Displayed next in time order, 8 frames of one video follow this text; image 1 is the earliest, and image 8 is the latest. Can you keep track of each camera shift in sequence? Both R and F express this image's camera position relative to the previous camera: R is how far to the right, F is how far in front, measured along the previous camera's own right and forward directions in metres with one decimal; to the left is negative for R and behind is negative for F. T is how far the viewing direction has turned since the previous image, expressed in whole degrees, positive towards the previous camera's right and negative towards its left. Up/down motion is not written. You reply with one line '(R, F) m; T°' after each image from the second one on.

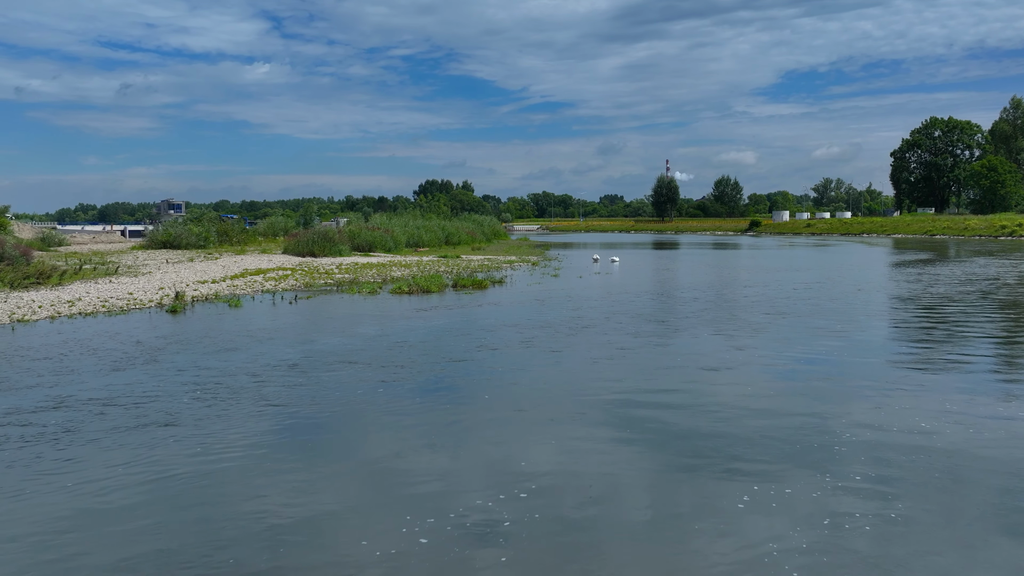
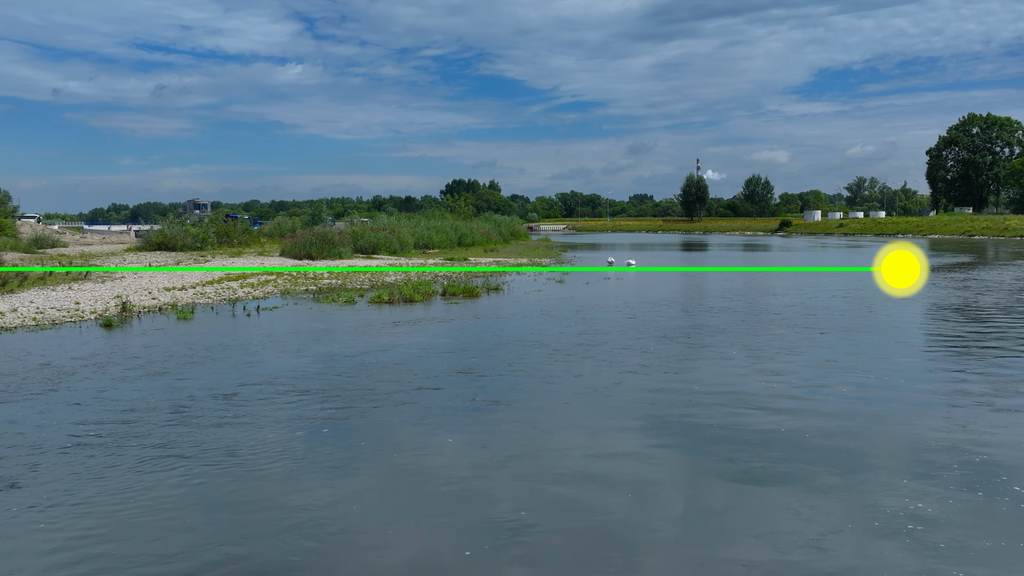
(+0.9, +3.4) m; -2°
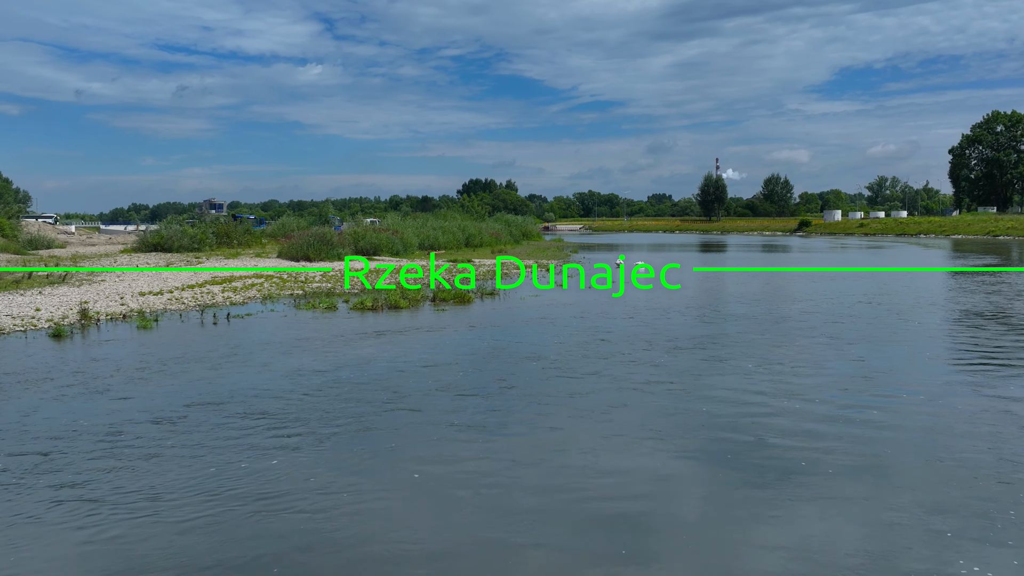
(+0.6, +2.0) m; -1°
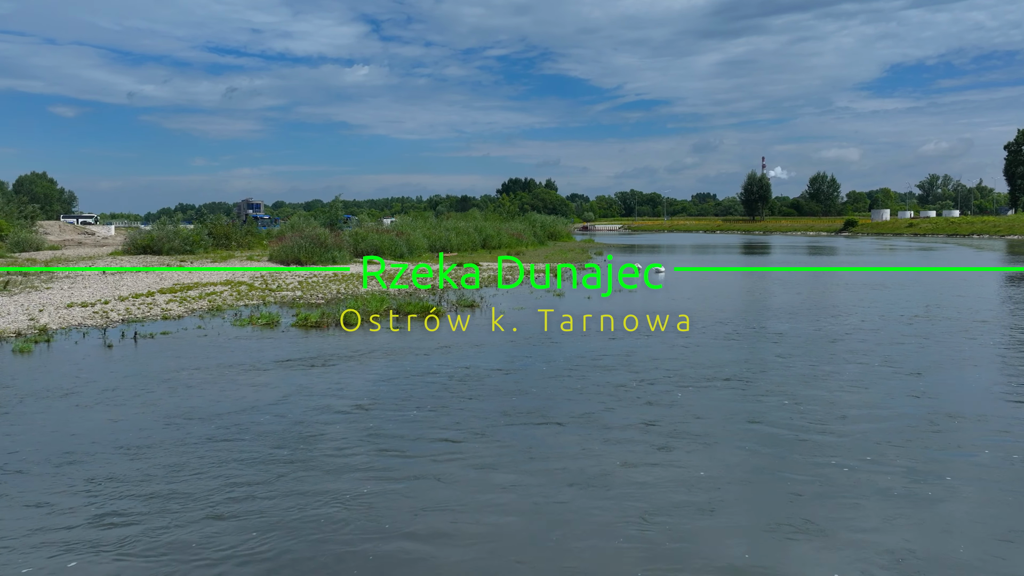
(+1.4, +4.2) m; -3°
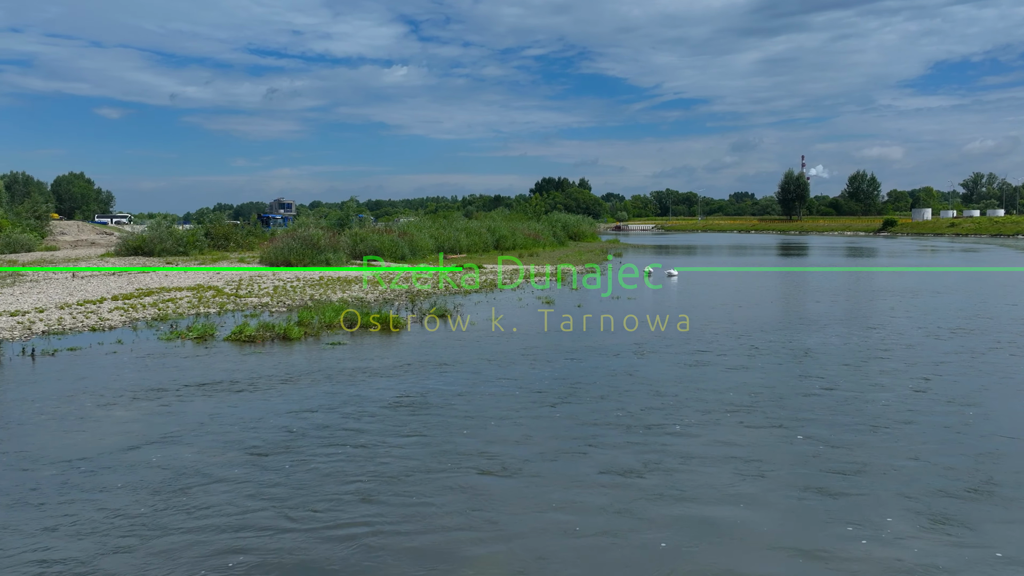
(+1.3, +2.8) m; -2°
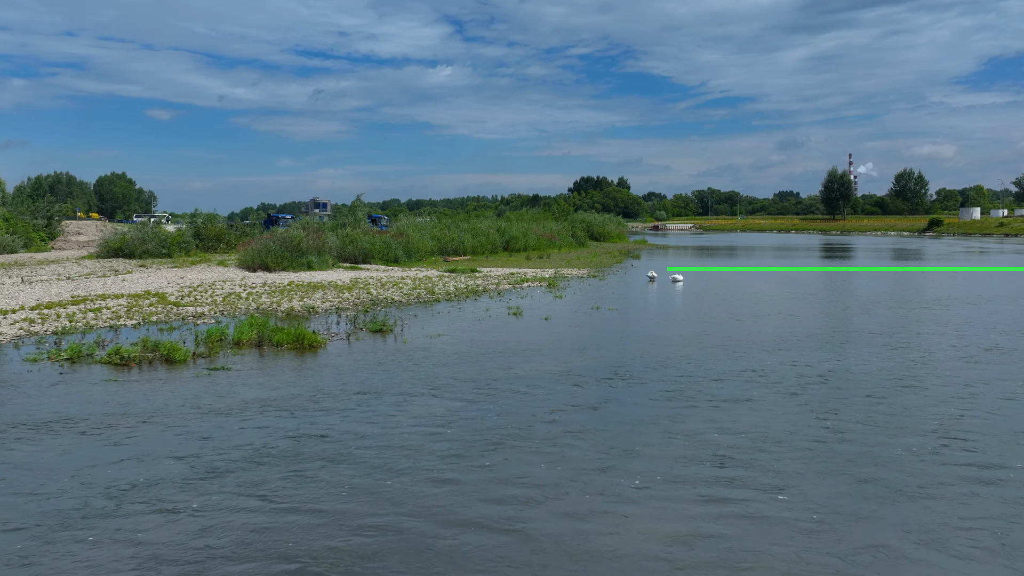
(+1.7, +3.2) m; -3°
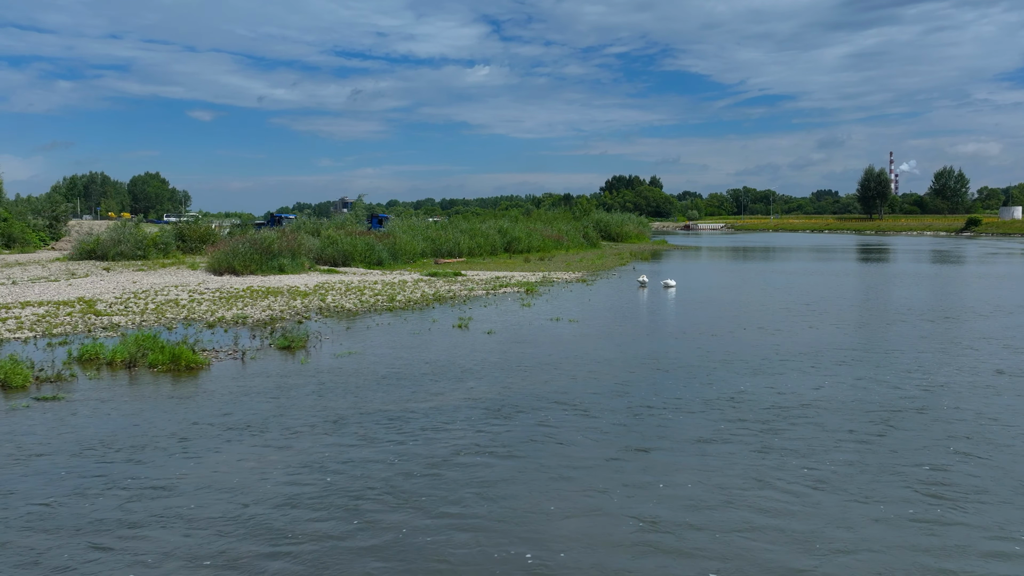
(+1.7, +2.6) m; -2°
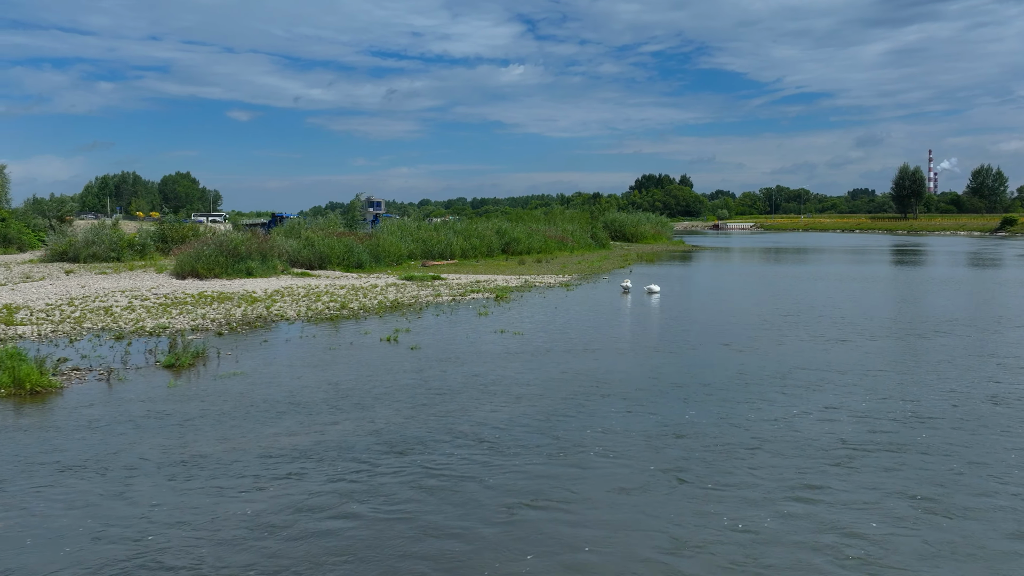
(+1.7, +2.1) m; -2°
